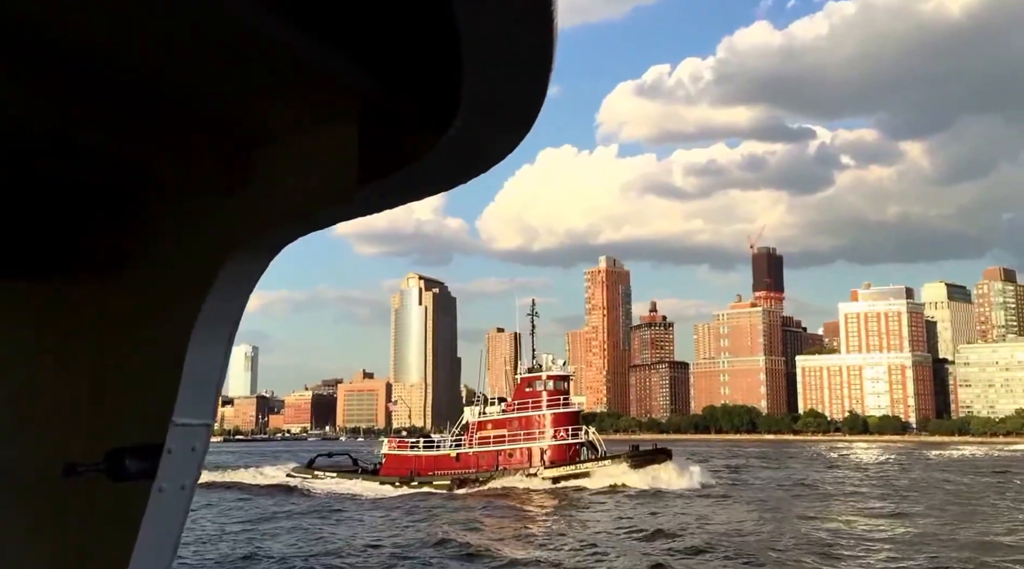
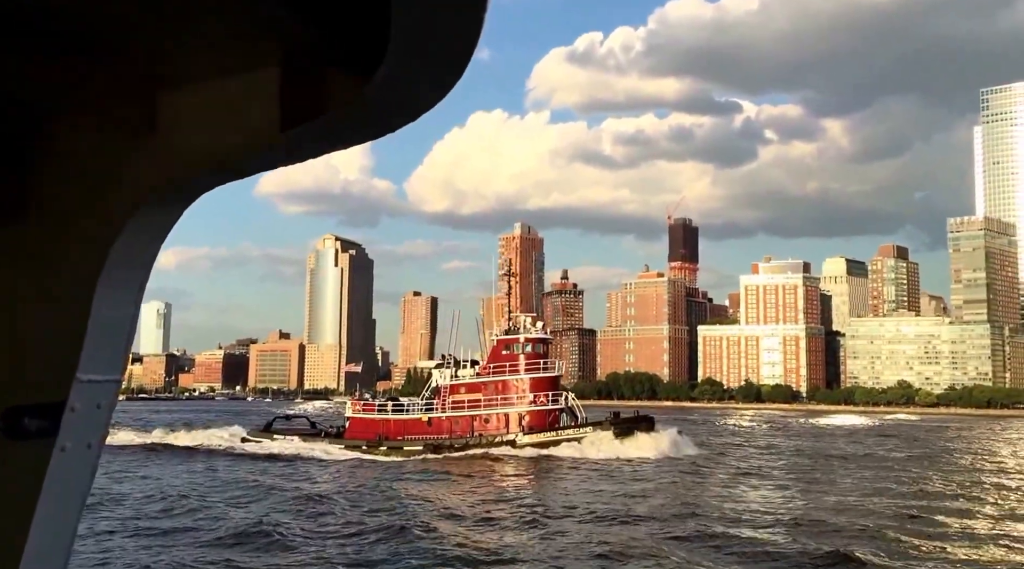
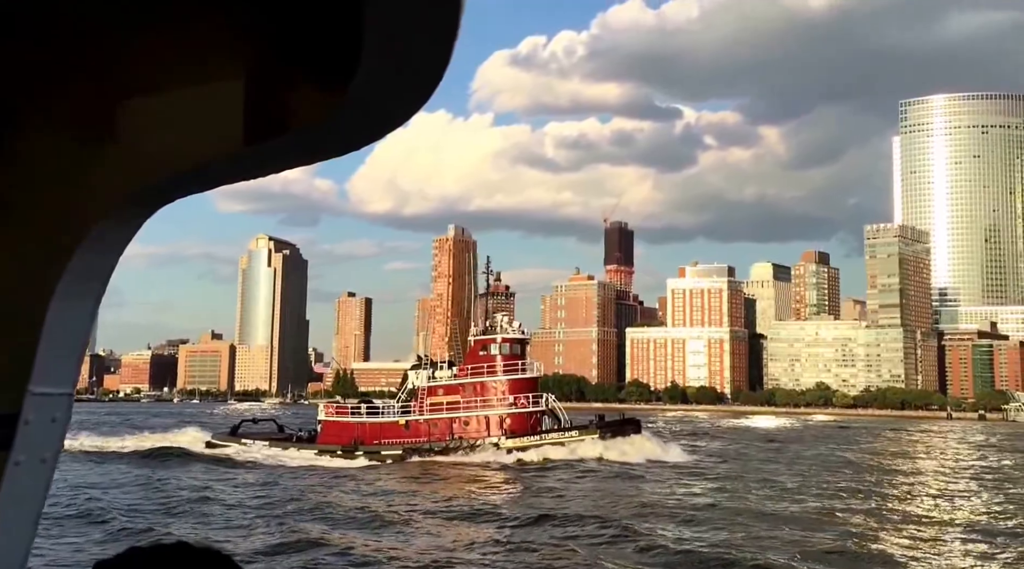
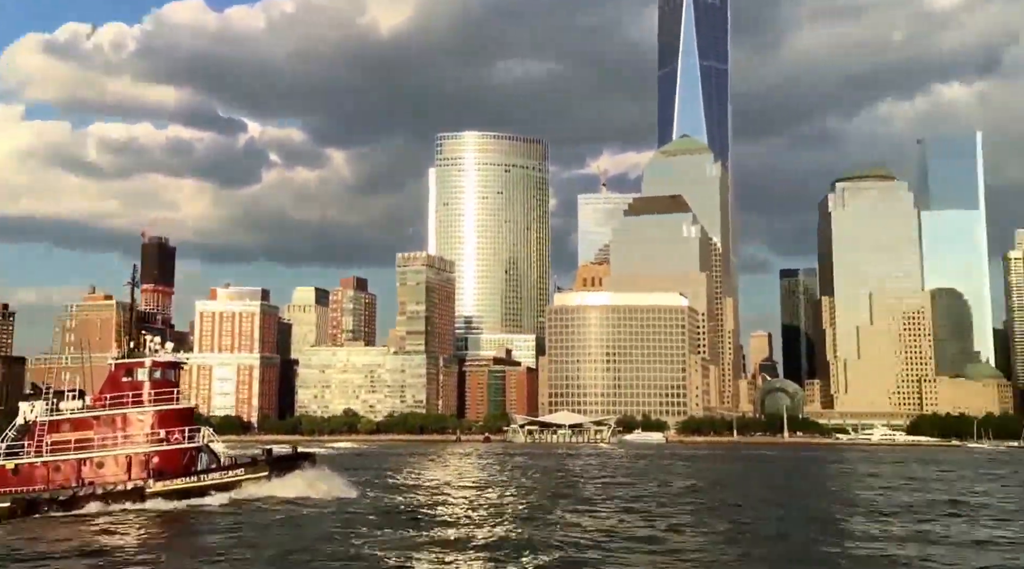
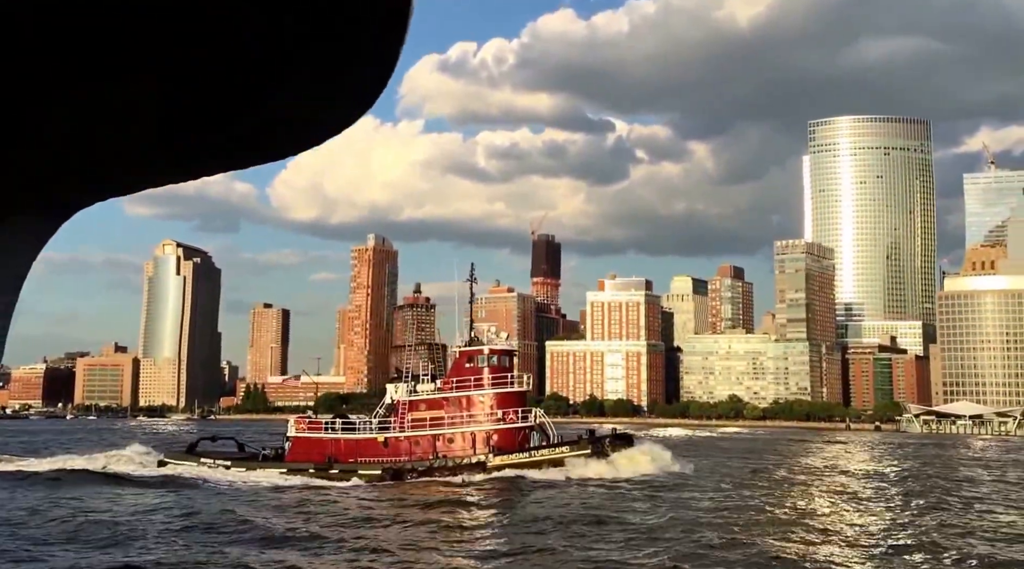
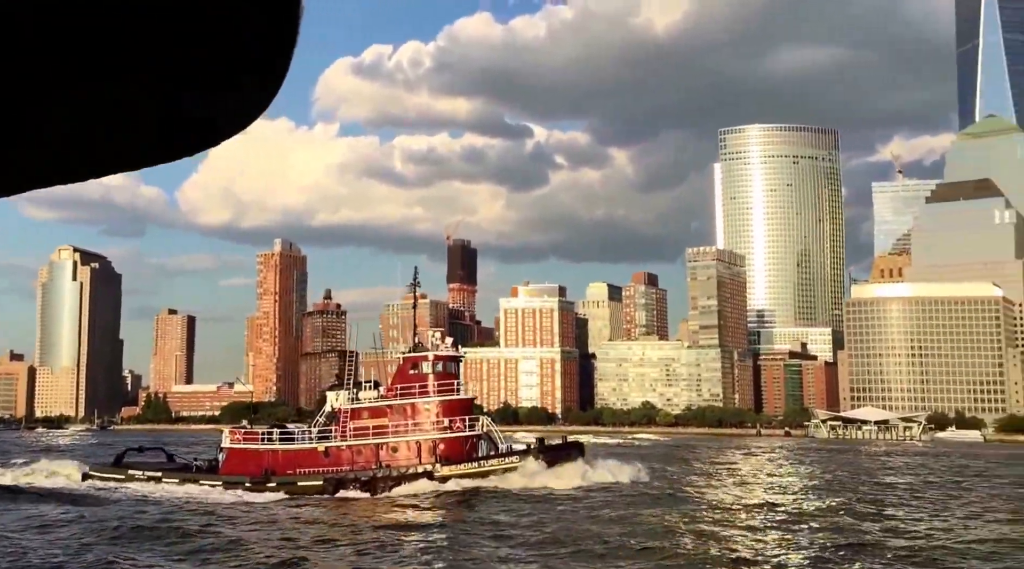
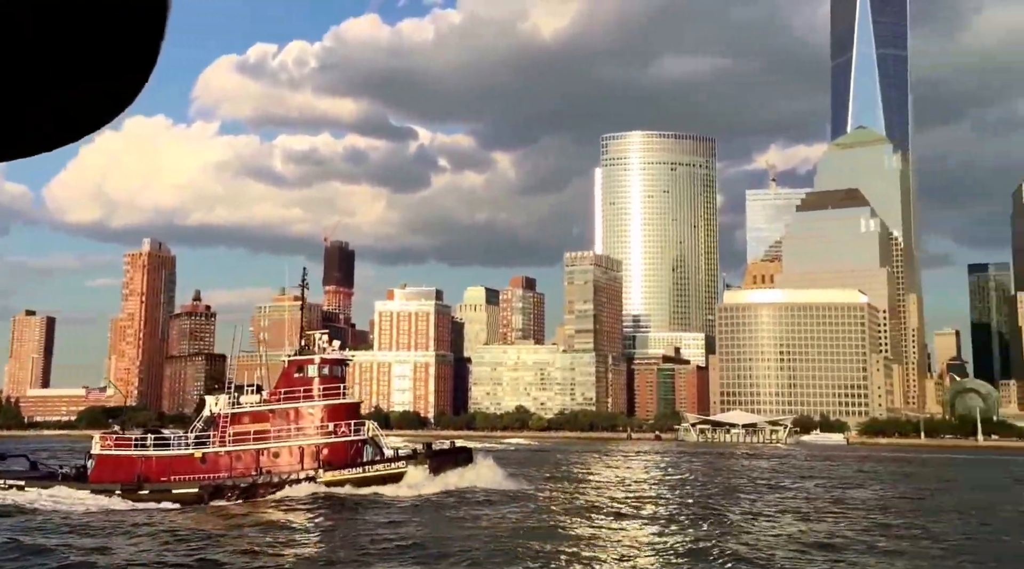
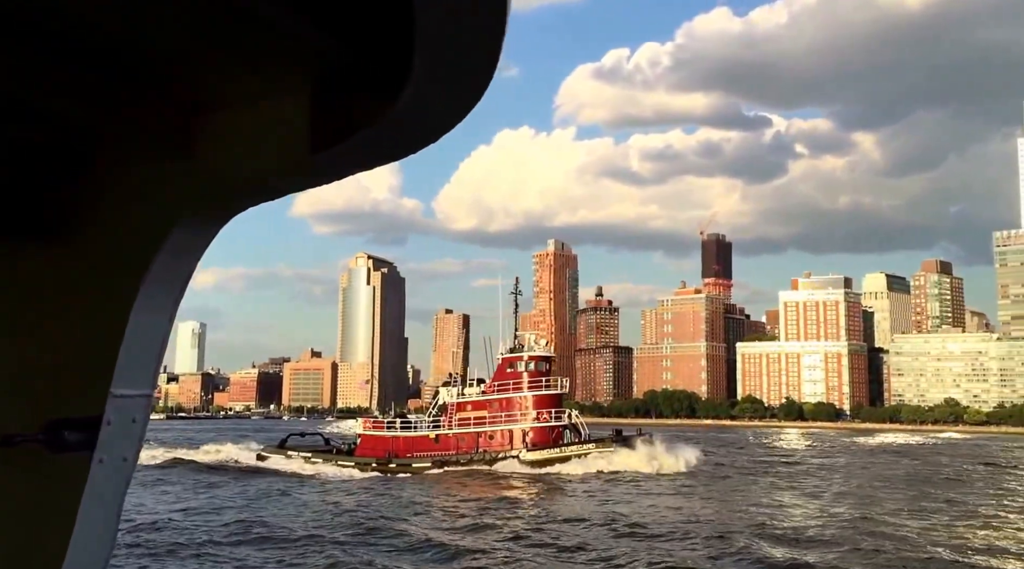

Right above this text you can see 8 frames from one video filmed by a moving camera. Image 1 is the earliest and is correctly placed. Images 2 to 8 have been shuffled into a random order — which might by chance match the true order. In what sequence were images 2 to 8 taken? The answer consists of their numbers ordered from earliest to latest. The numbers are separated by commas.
8, 2, 3, 5, 6, 7, 4
